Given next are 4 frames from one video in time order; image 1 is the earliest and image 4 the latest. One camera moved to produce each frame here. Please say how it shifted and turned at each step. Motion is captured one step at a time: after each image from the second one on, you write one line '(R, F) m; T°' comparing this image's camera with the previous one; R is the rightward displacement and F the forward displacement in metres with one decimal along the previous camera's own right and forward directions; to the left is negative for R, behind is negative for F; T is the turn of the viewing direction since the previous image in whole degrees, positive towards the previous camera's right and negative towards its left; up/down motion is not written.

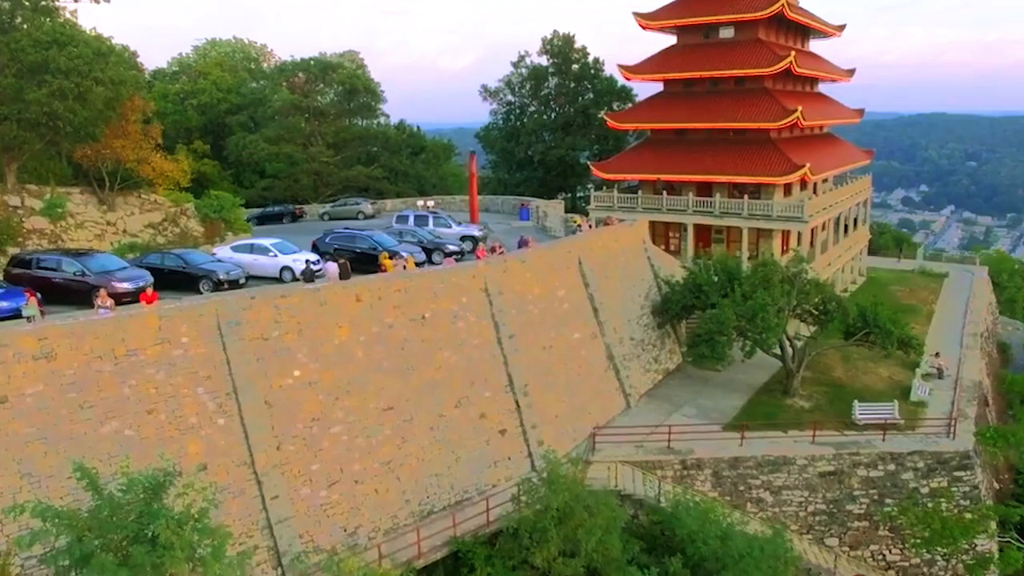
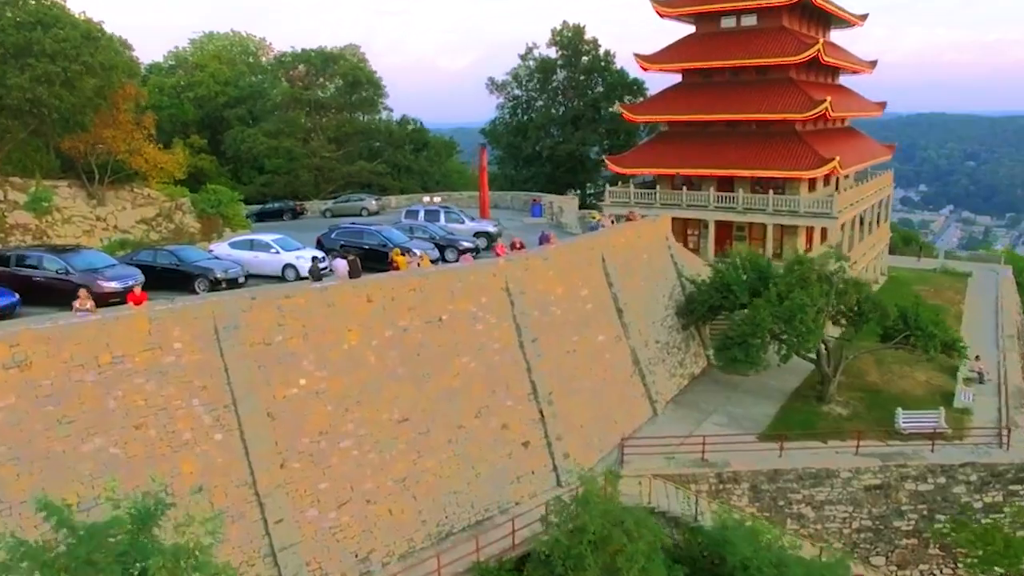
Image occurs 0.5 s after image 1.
(-0.5, +1.4) m; 0°
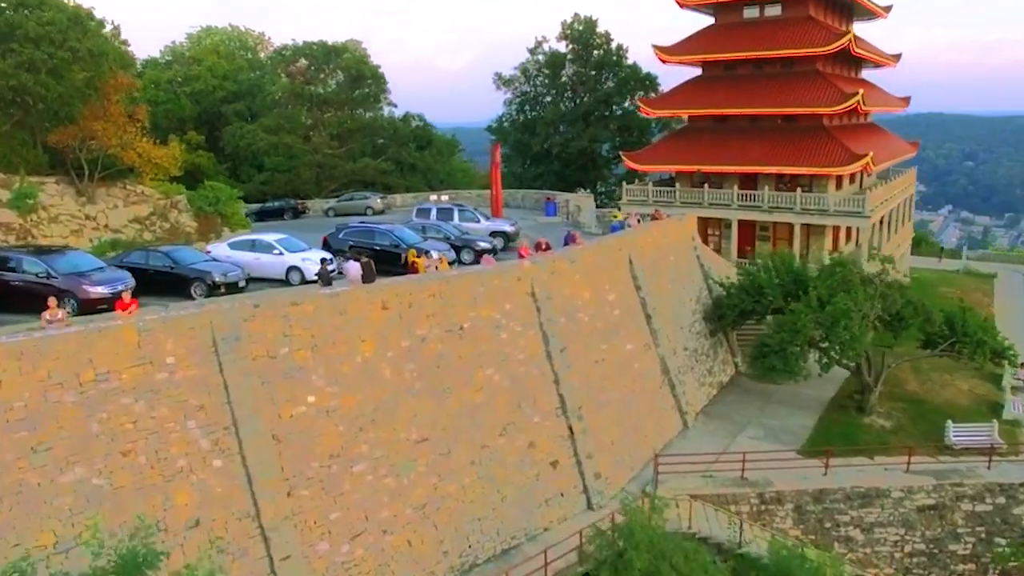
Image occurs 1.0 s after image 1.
(-0.5, +1.3) m; 0°
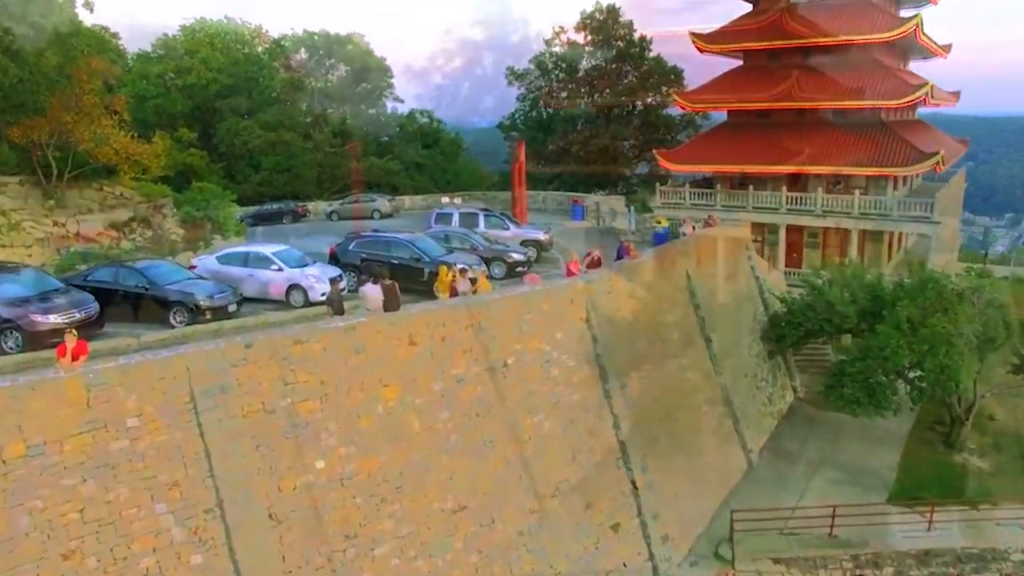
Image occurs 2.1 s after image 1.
(-0.8, +2.6) m; 0°
